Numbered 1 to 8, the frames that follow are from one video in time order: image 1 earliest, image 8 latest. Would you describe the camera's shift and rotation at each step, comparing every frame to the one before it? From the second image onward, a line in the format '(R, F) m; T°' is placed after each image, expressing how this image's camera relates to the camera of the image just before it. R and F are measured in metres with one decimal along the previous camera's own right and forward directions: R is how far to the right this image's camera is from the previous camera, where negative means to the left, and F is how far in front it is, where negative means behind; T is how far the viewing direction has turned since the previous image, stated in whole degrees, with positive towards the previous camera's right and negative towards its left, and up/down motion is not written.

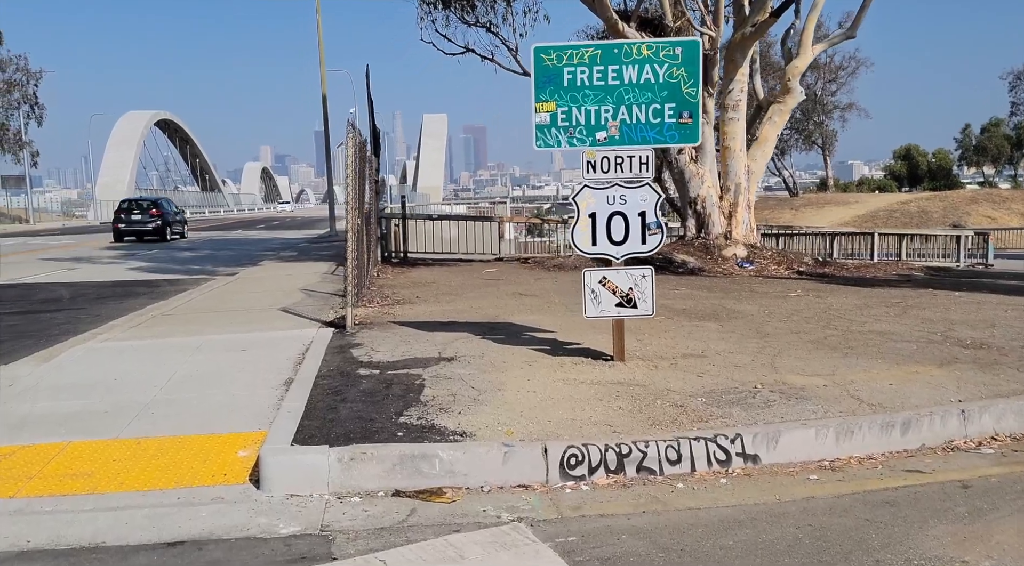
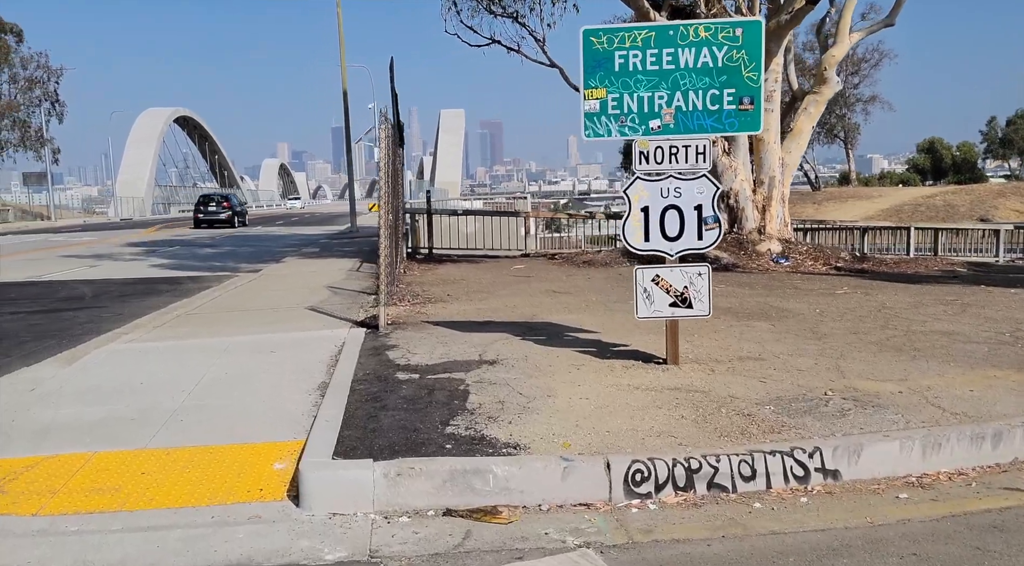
(-0.3, +0.4) m; -1°
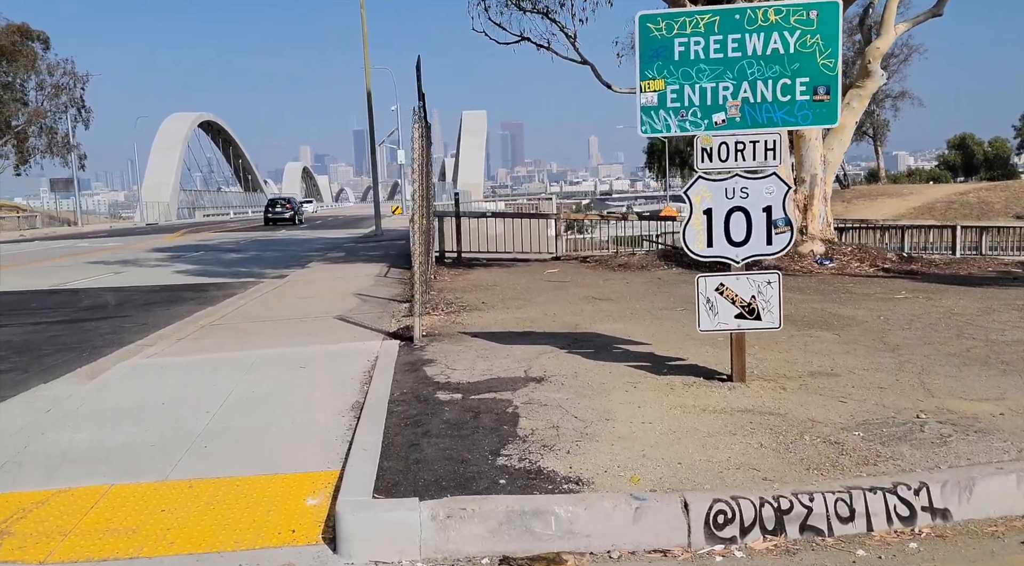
(-0.2, +0.6) m; -2°
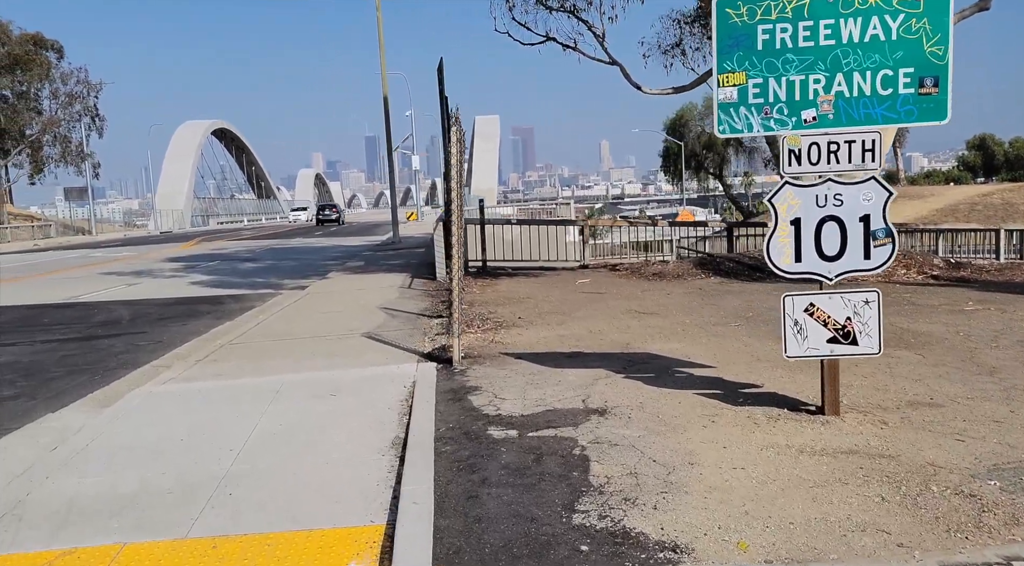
(-0.3, +0.7) m; -1°
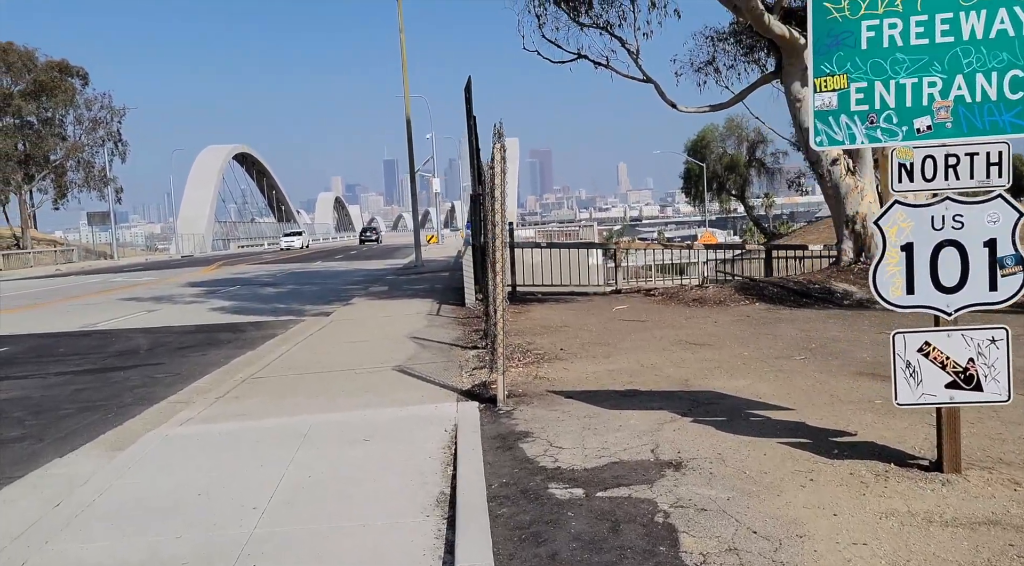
(-0.3, +0.7) m; -1°
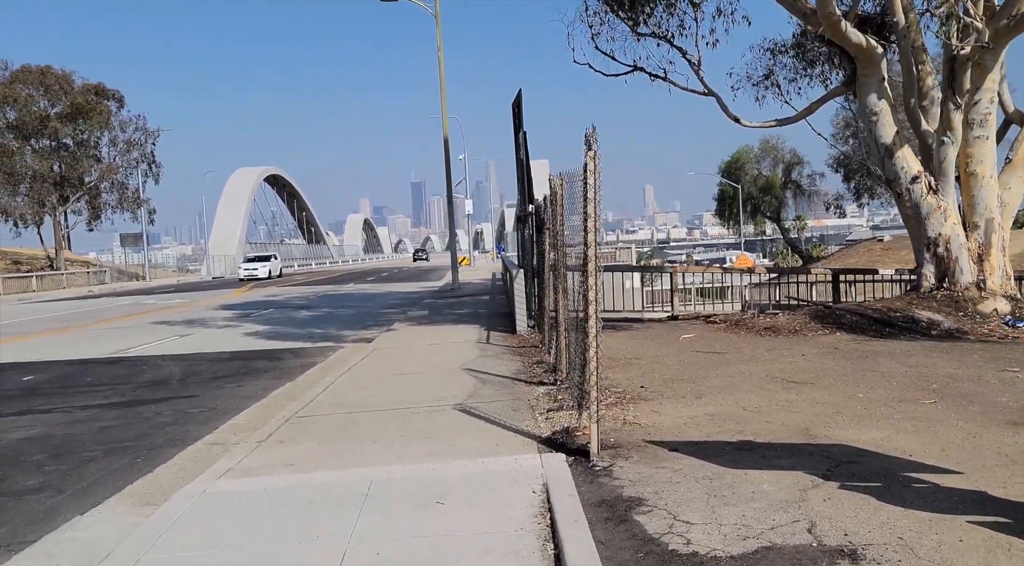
(-0.5, +1.0) m; -2°
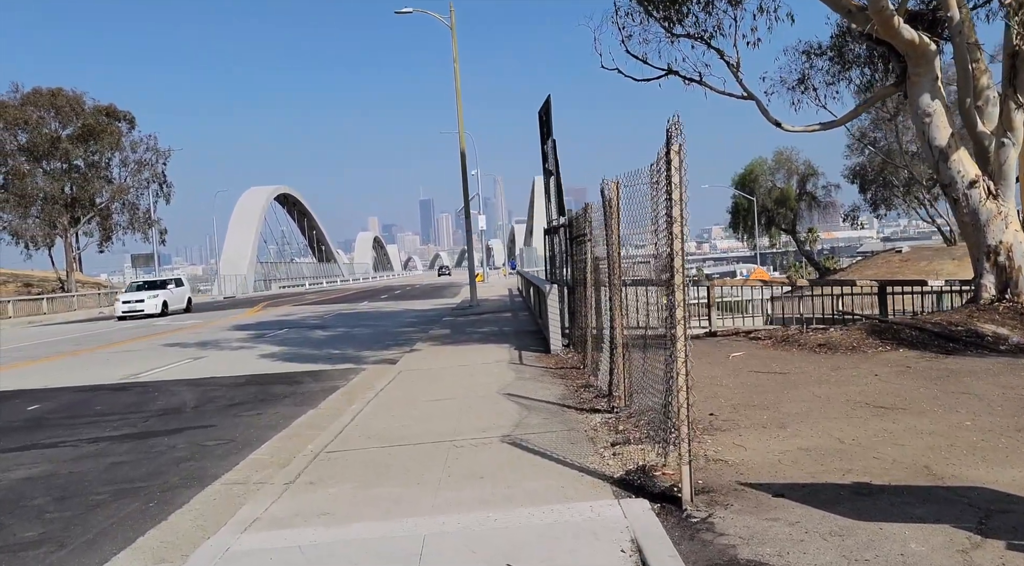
(-0.4, +0.9) m; -1°
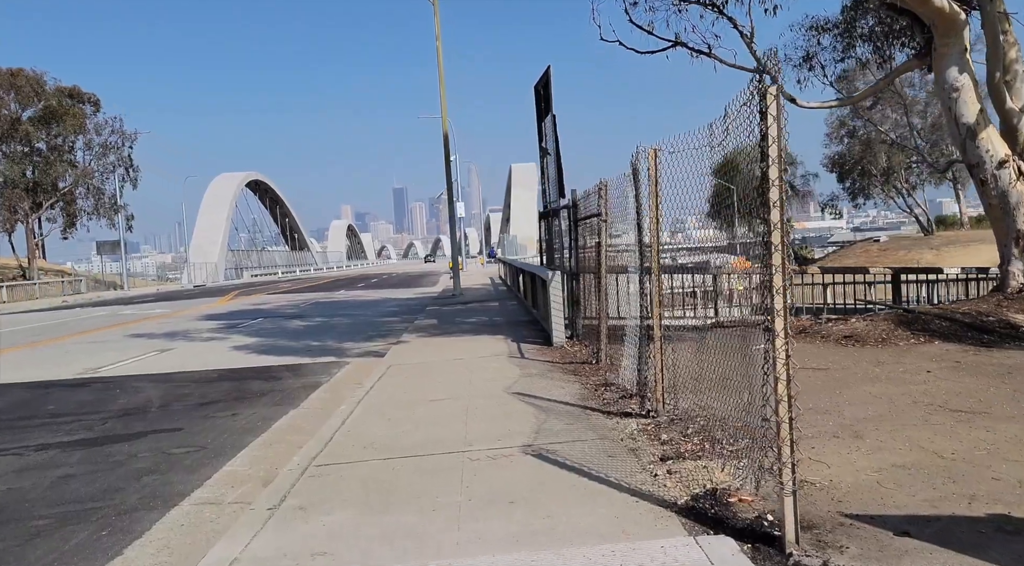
(-0.4, +1.1) m; +2°
